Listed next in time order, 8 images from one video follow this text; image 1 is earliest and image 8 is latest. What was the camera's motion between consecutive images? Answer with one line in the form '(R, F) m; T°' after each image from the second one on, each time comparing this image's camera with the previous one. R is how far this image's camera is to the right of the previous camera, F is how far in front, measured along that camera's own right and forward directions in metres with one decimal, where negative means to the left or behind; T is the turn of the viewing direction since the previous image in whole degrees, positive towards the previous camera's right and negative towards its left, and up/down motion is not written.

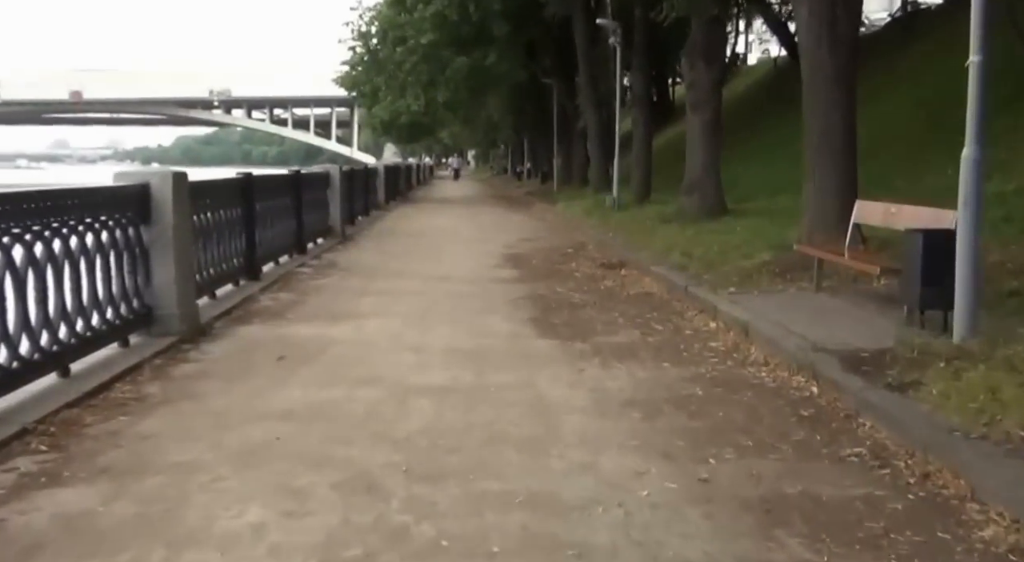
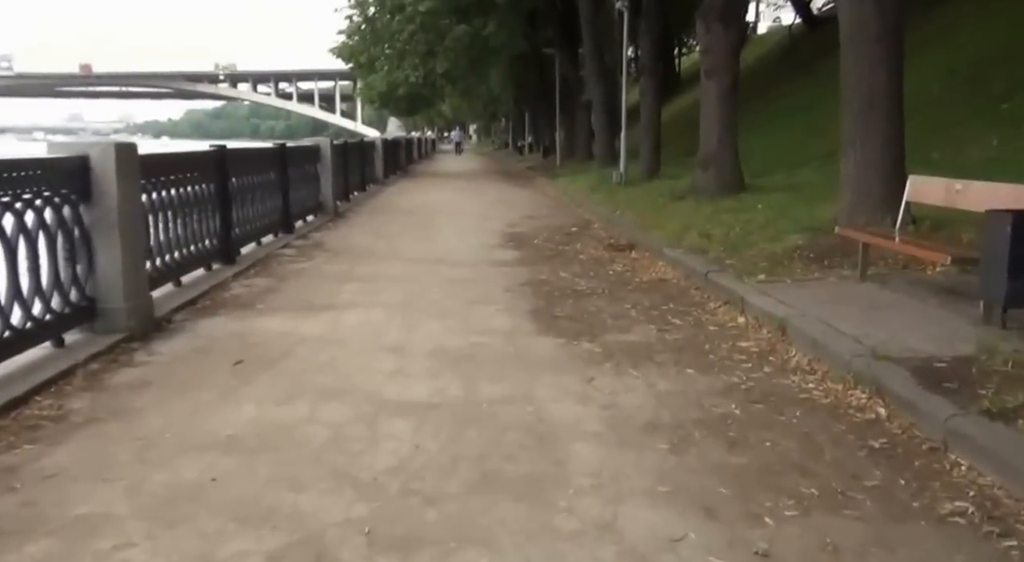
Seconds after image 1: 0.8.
(0.0, +1.1) m; 0°
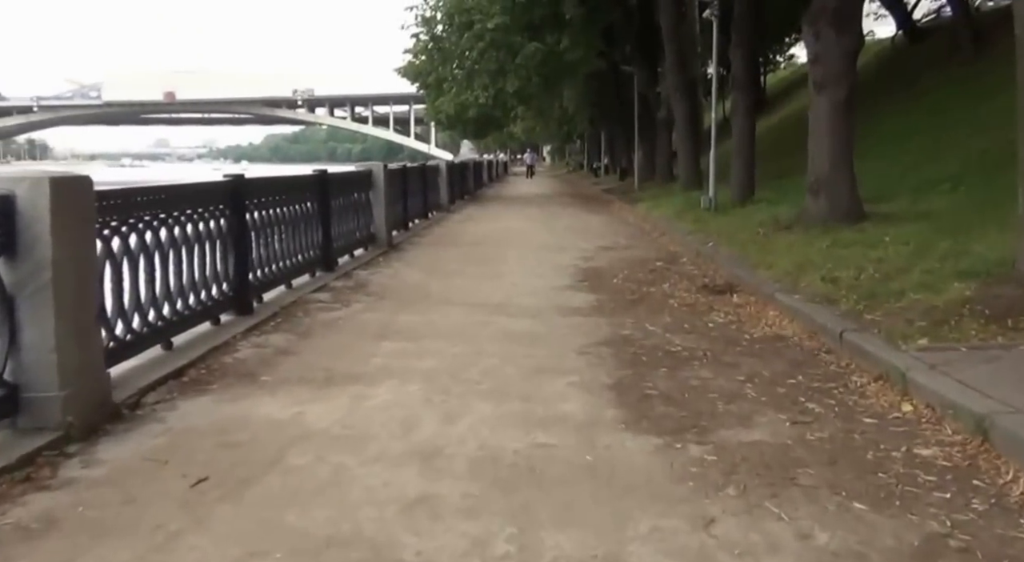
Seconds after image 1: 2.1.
(0.0, +1.8) m; -5°
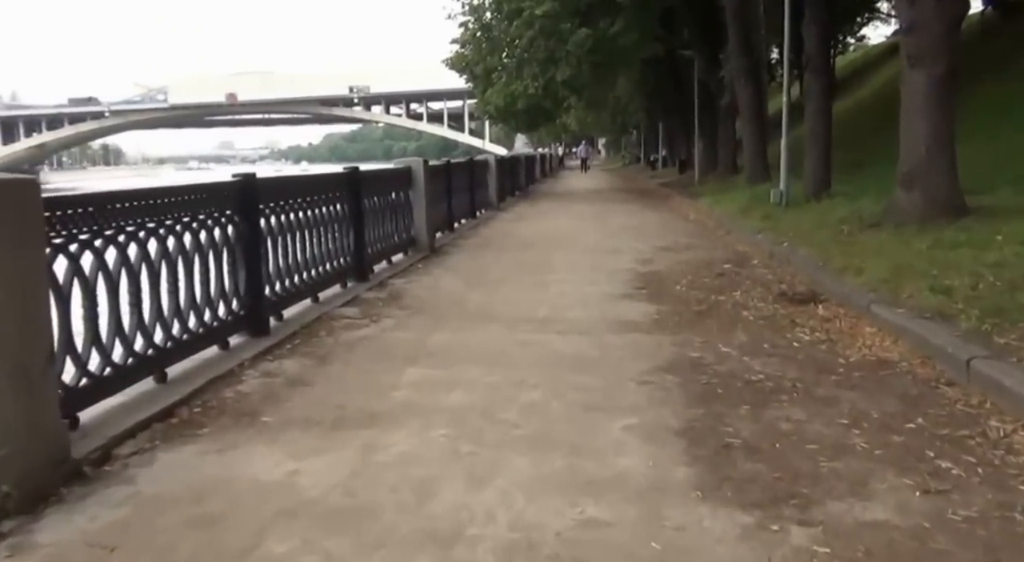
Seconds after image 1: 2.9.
(+0.1, +1.0) m; -4°
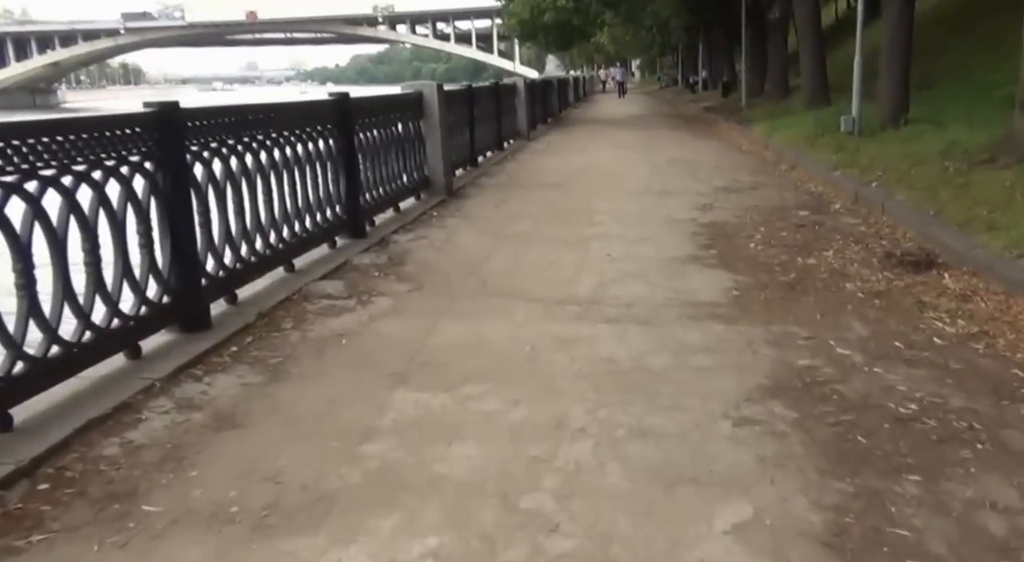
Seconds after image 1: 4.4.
(0.0, +1.9) m; -2°
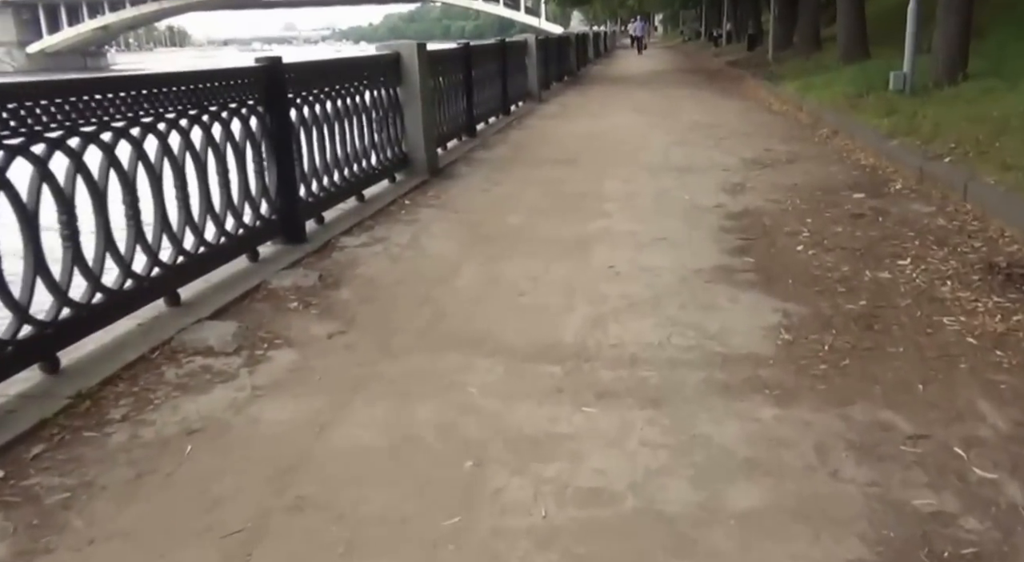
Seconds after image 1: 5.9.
(+0.3, +1.7) m; -1°
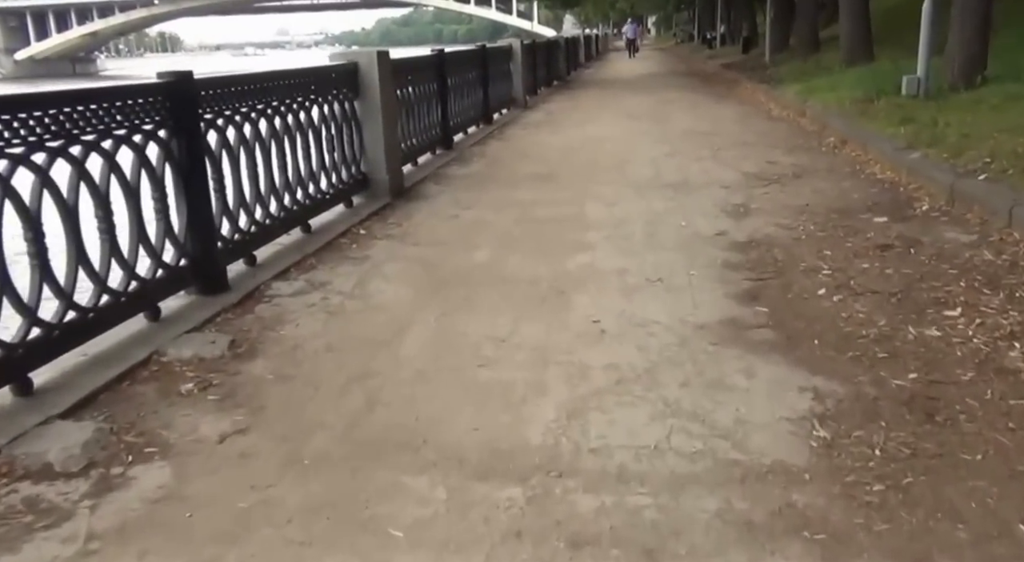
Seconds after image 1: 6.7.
(+0.2, +1.1) m; 0°
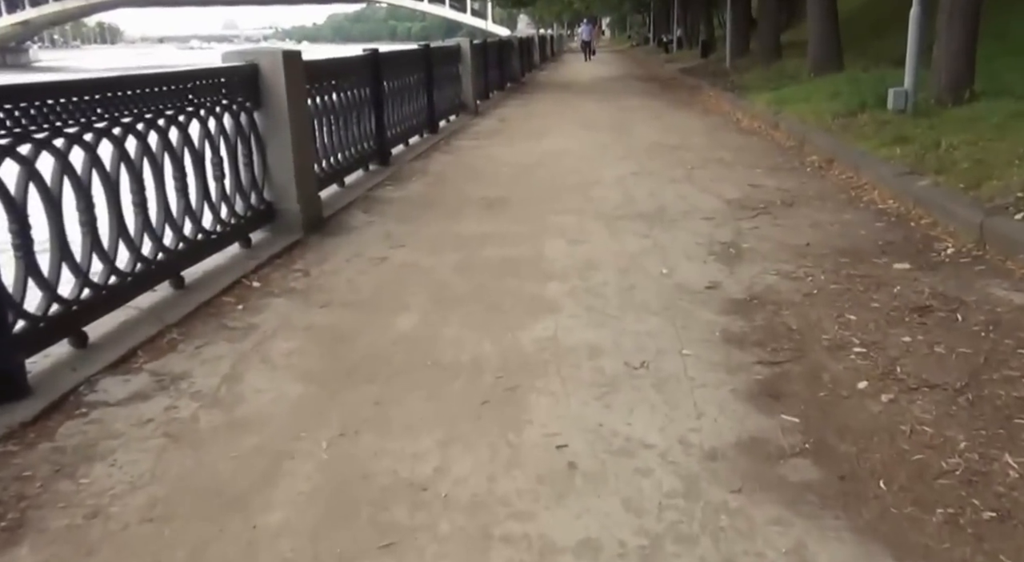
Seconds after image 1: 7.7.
(+0.1, +1.5) m; +3°
